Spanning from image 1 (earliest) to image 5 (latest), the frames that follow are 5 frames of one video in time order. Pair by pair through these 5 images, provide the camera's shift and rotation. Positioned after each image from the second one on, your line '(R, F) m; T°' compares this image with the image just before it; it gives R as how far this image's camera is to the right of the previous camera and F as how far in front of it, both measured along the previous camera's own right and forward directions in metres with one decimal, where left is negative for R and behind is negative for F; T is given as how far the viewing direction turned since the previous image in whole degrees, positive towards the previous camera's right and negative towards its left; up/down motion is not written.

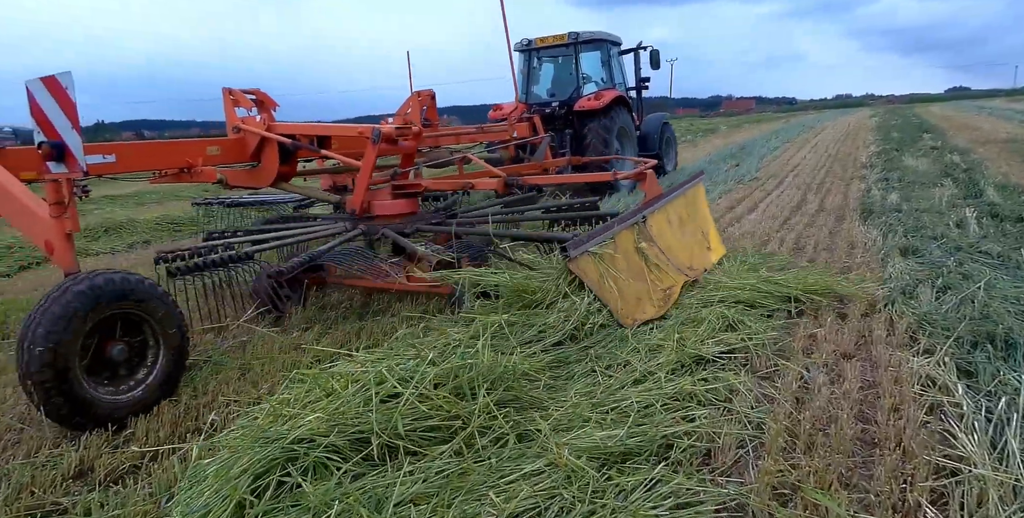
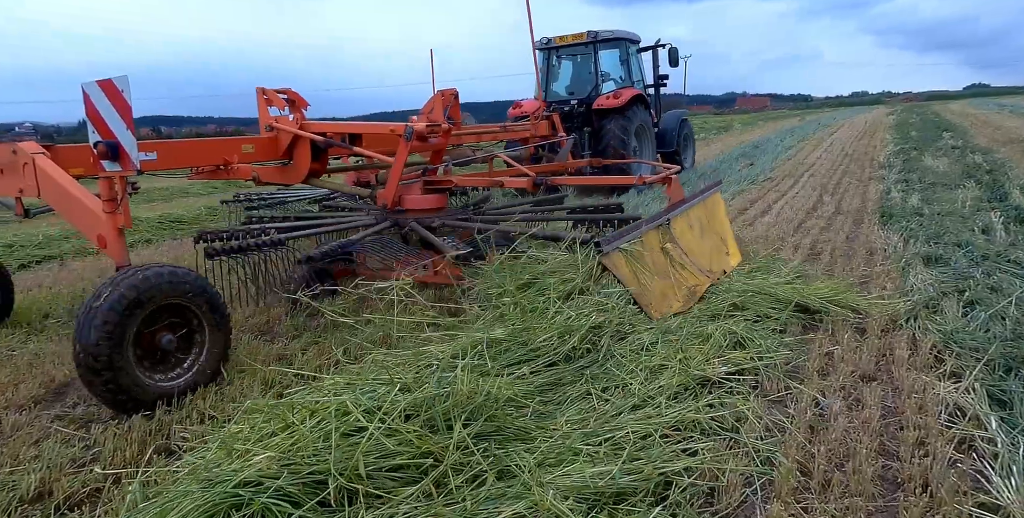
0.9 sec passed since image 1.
(+0.1, +0.2) m; -1°
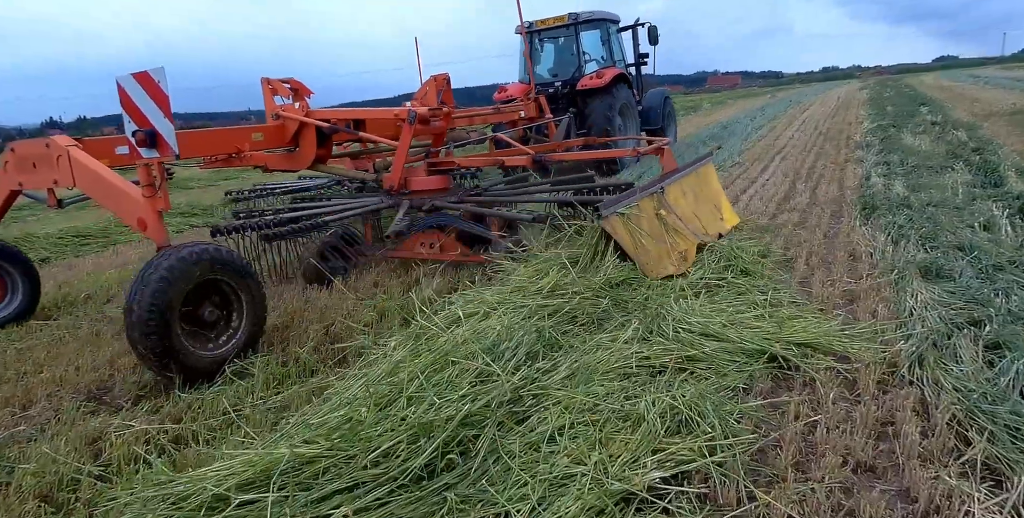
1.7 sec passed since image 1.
(+0.5, +1.0) m; +2°
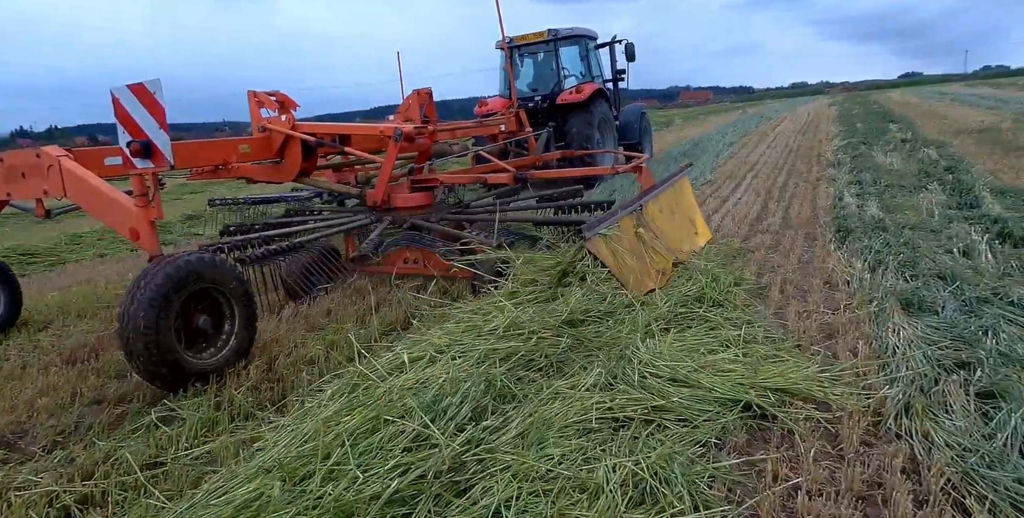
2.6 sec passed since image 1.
(+0.1, +0.3) m; +2°
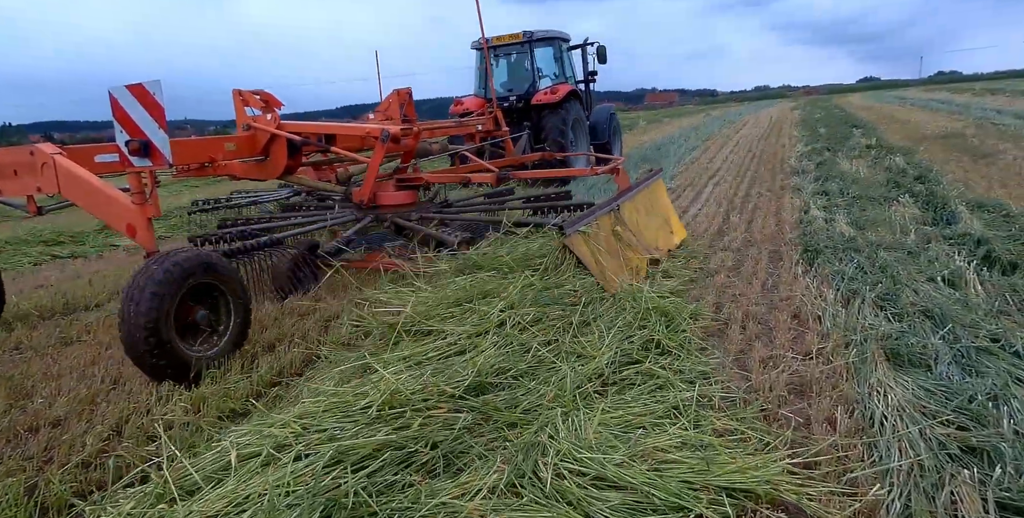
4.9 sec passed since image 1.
(+0.3, +0.7) m; +3°
